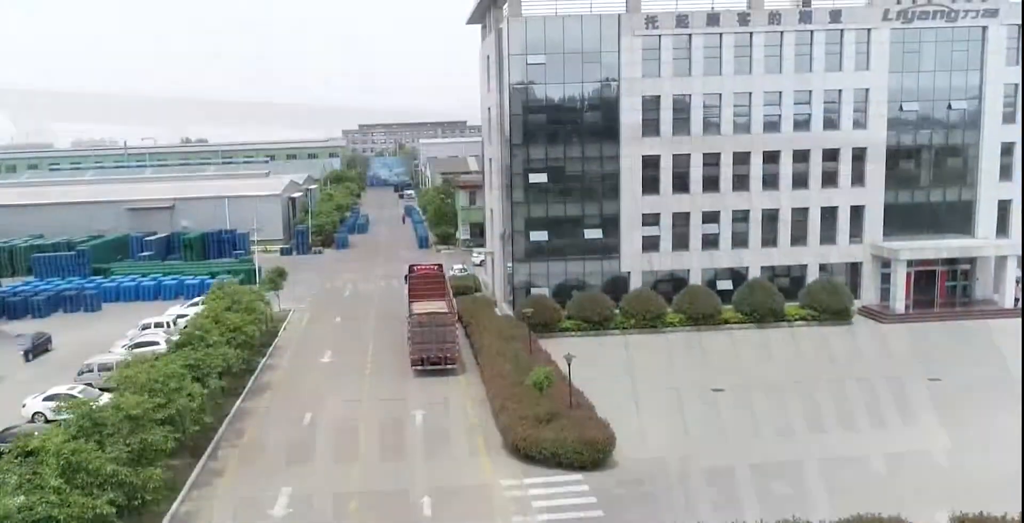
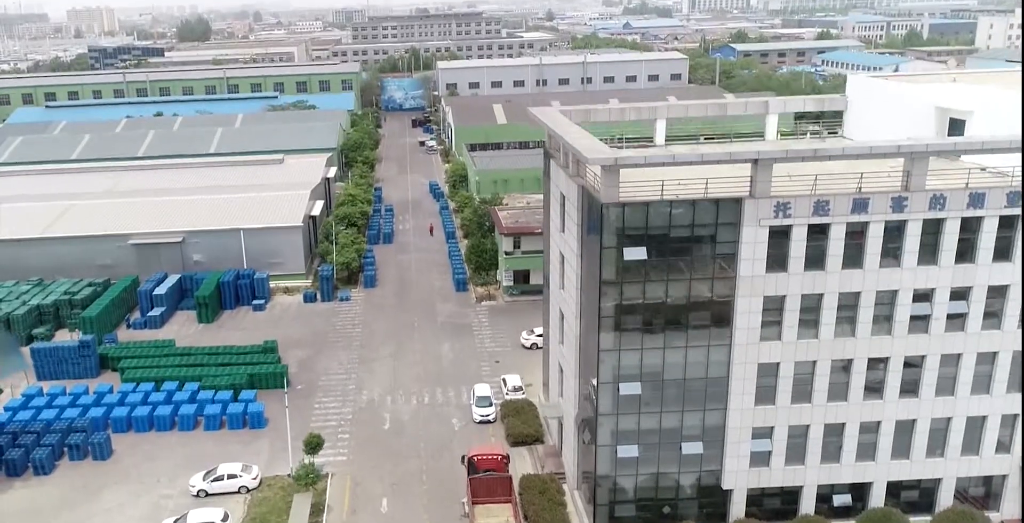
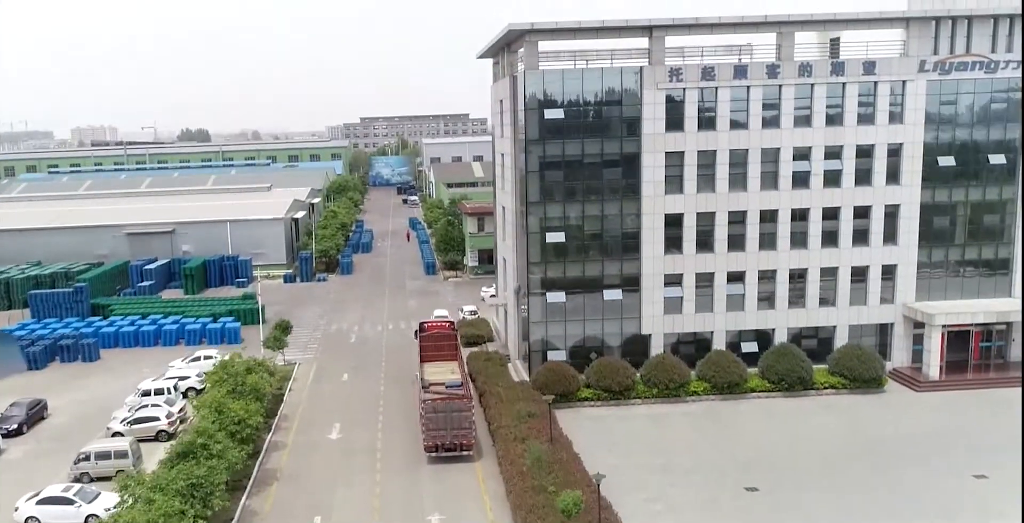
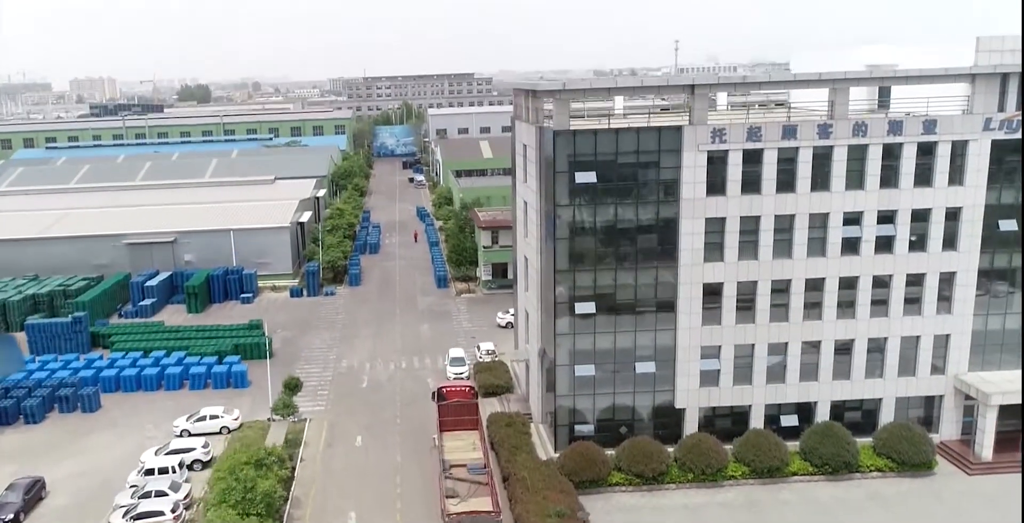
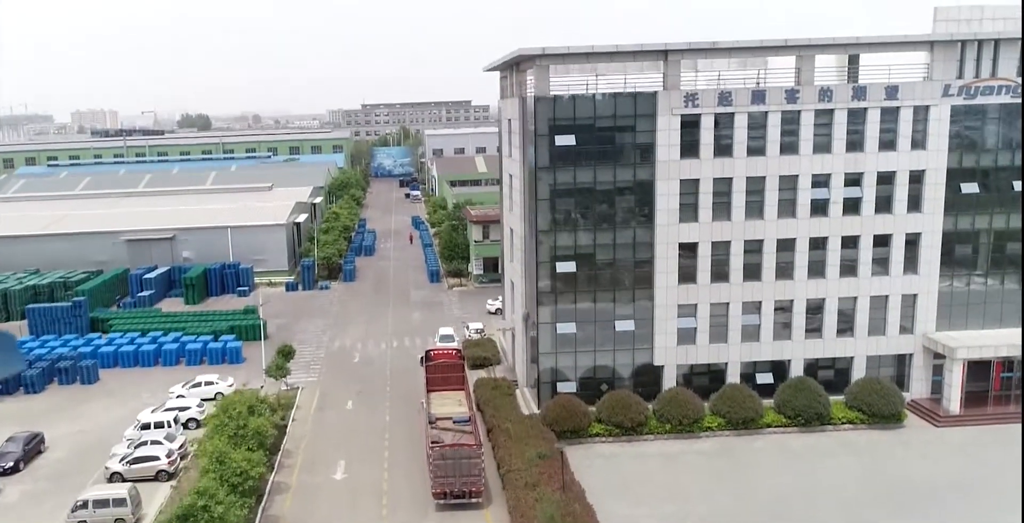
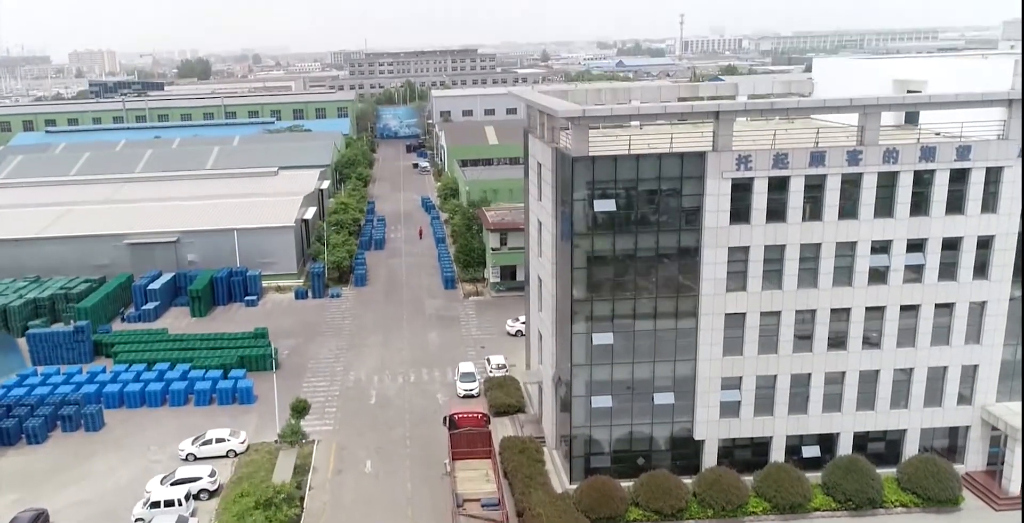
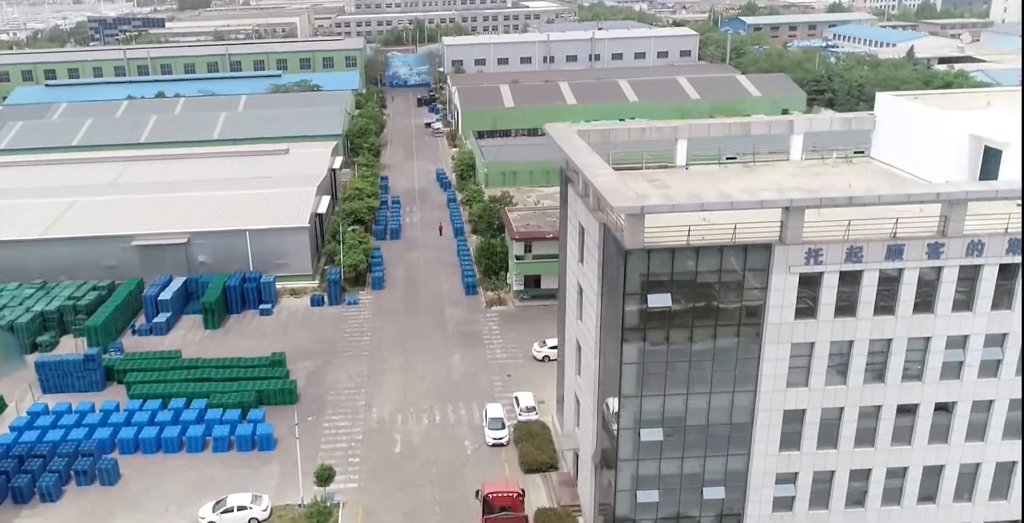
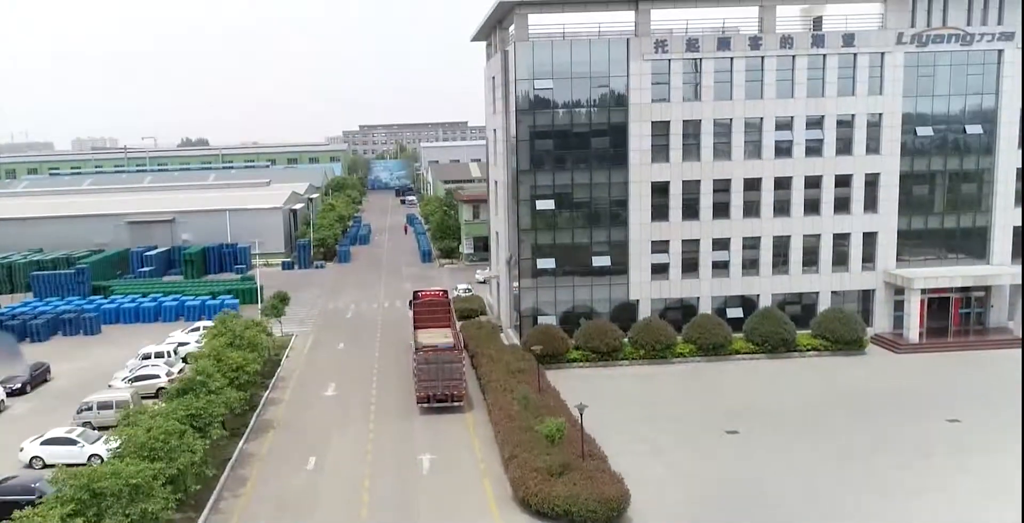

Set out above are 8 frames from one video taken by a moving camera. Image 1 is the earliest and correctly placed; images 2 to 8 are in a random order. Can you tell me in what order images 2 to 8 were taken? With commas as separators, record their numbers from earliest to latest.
8, 3, 5, 4, 6, 2, 7
